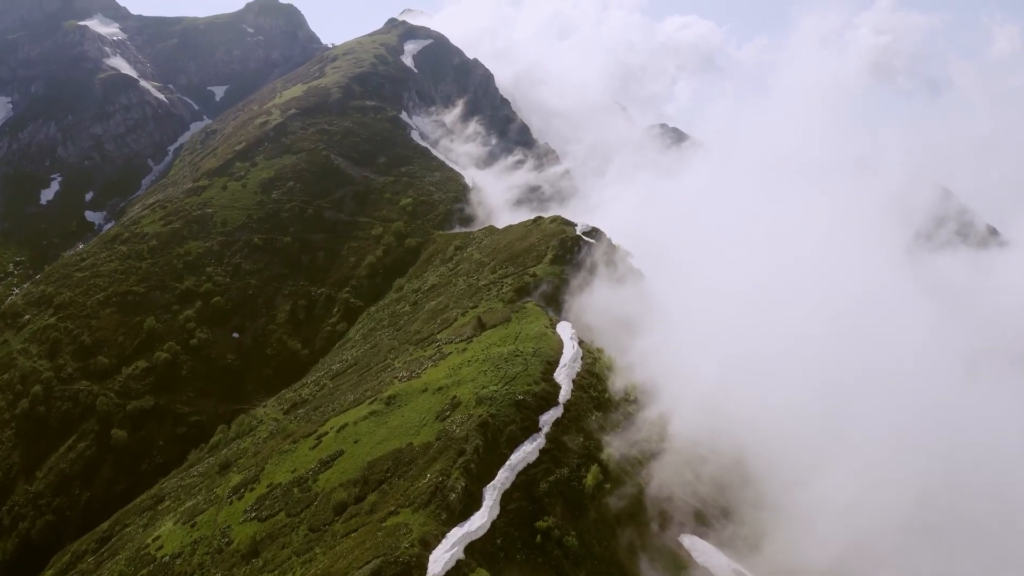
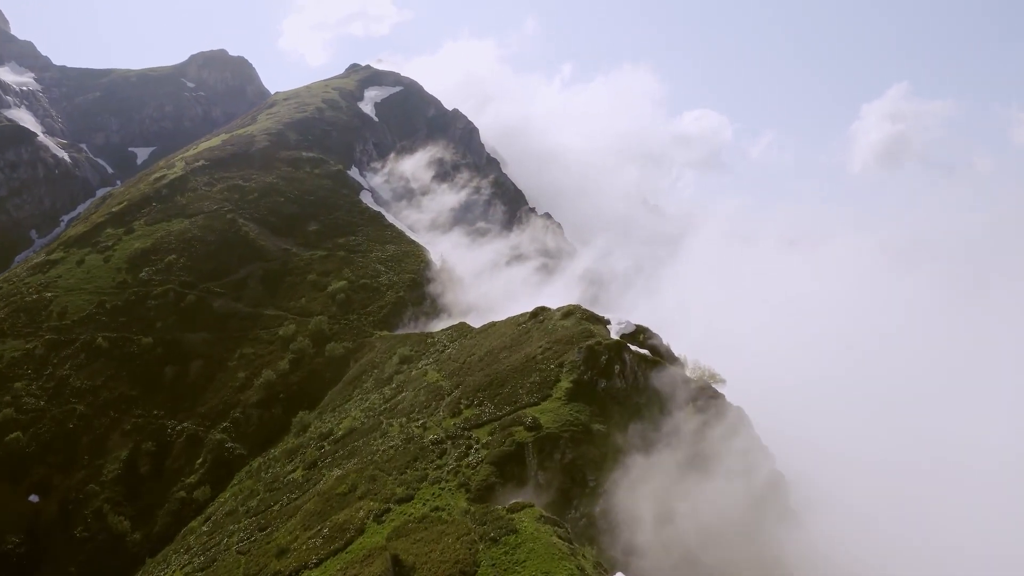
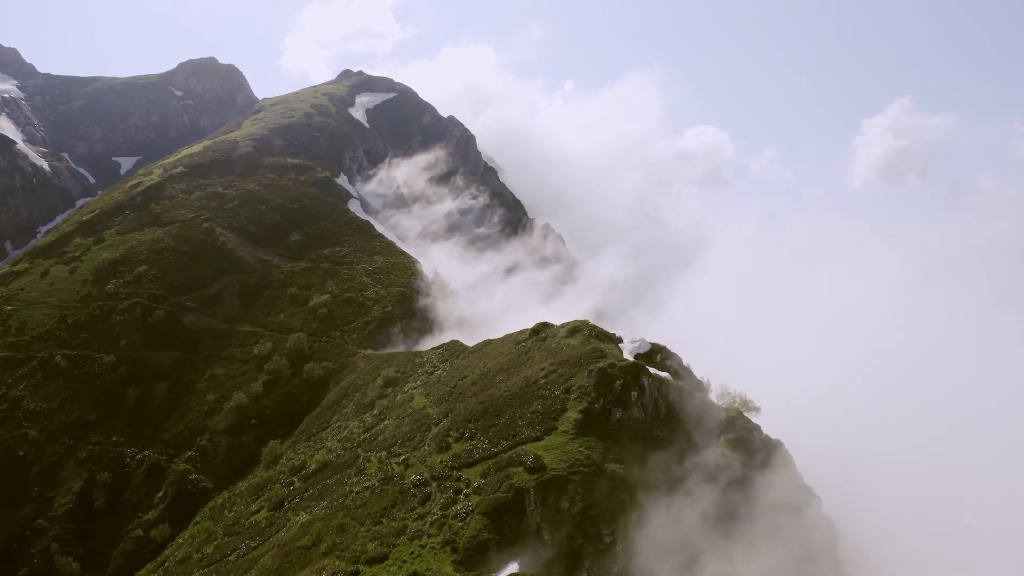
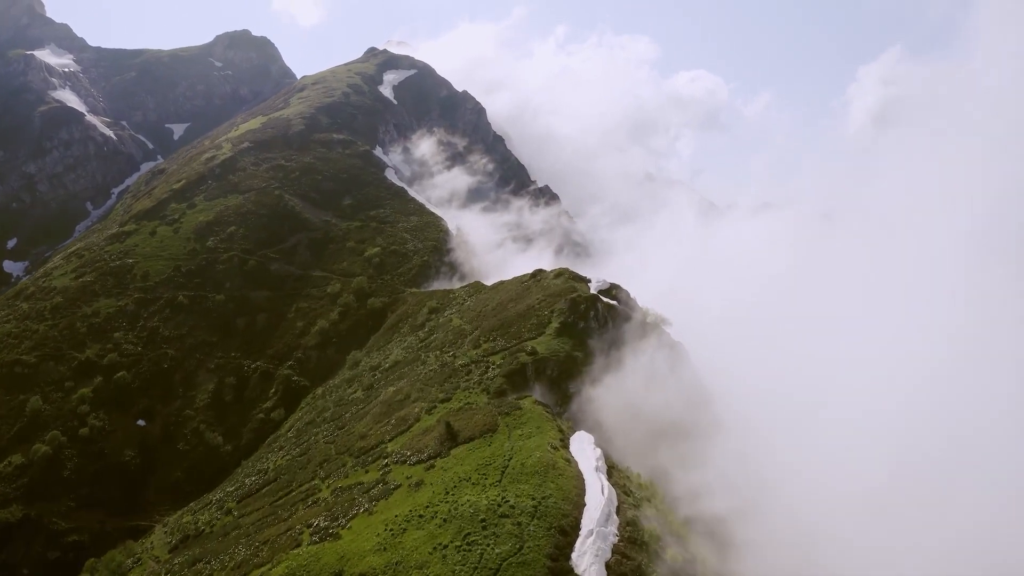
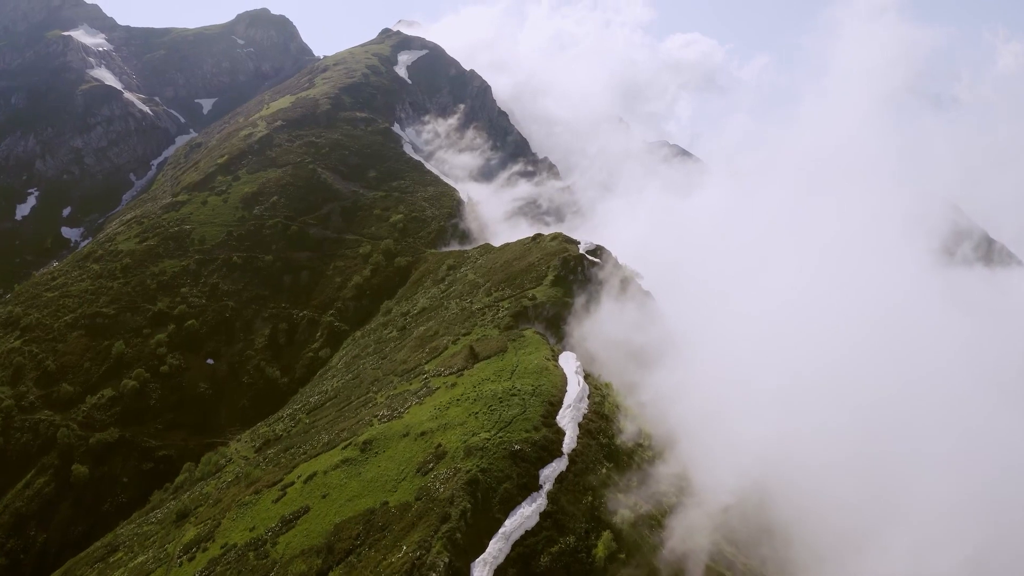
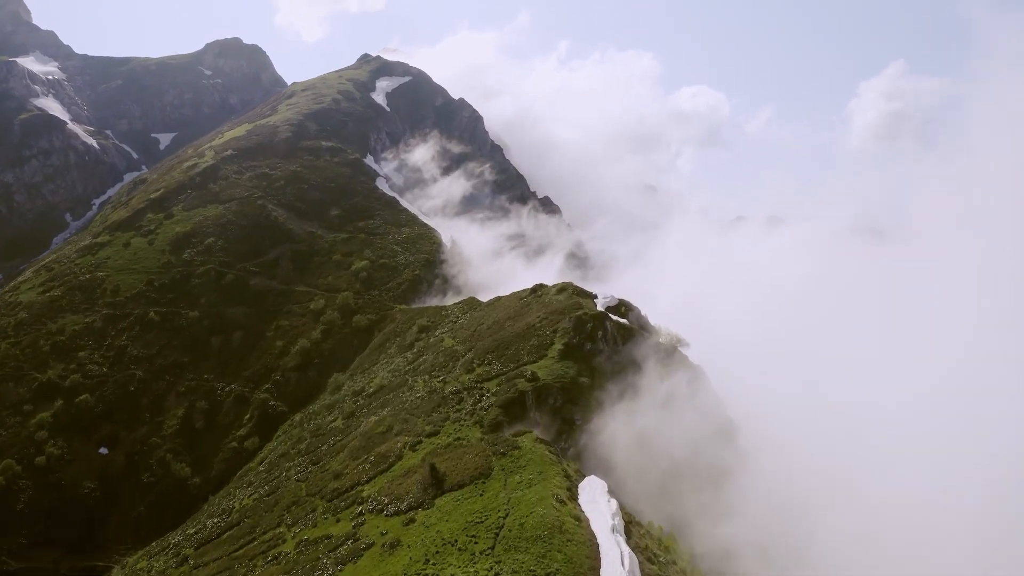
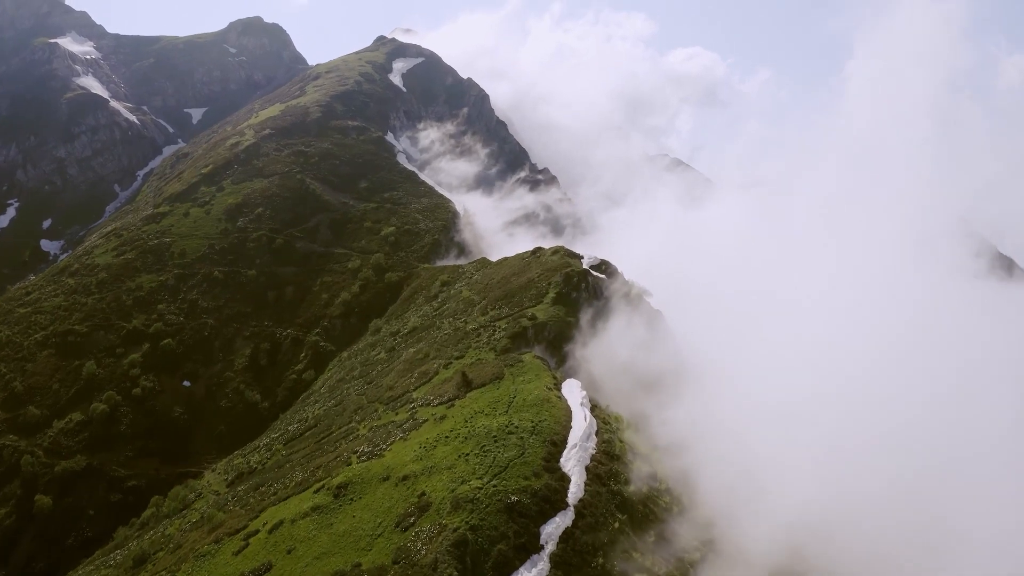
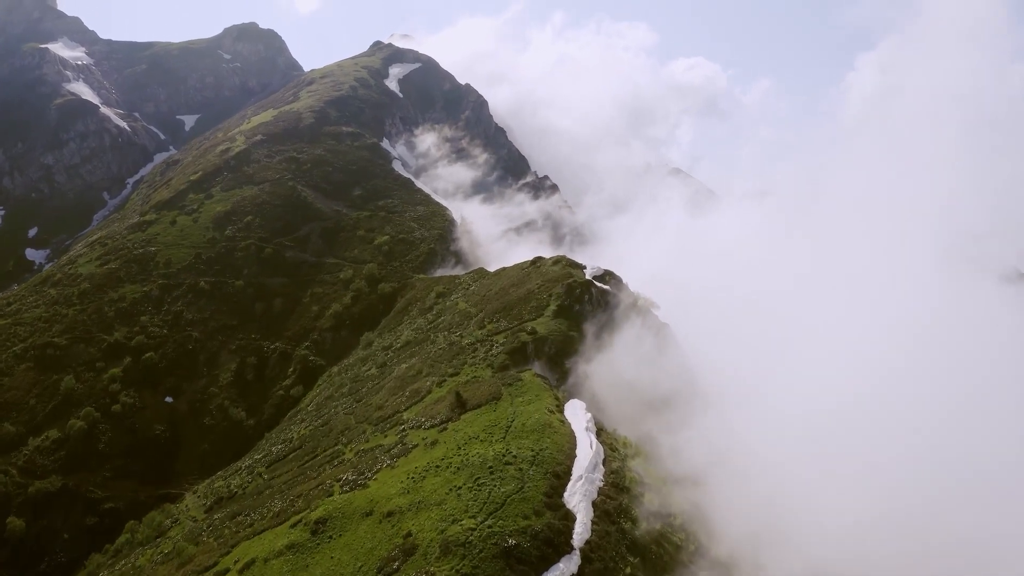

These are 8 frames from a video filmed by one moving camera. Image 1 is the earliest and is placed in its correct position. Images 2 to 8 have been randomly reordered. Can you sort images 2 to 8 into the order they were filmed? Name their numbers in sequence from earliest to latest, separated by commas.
5, 7, 8, 4, 6, 2, 3
